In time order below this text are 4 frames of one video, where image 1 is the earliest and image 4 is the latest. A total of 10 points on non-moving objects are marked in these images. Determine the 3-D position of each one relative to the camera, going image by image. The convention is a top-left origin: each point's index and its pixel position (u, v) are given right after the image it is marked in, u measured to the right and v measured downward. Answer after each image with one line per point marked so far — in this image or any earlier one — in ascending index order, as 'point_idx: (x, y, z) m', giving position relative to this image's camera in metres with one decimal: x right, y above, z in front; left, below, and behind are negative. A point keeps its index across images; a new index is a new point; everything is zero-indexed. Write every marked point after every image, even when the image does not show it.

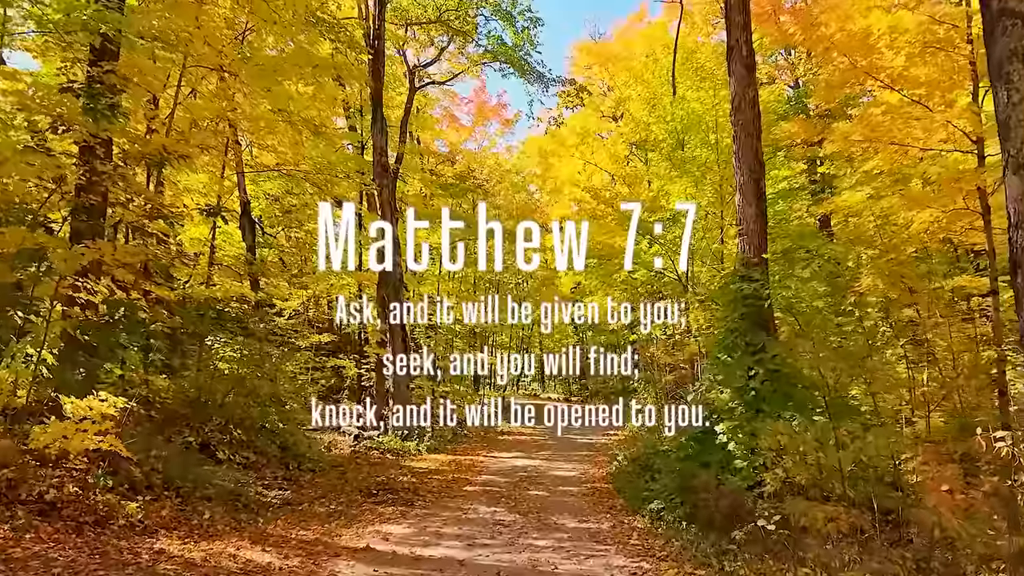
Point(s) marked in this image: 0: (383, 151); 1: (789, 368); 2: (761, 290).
0: (-3.1, +3.3, +14.6) m
1: (+3.0, -0.9, +6.6) m
2: (+3.0, 0.0, +7.1) m
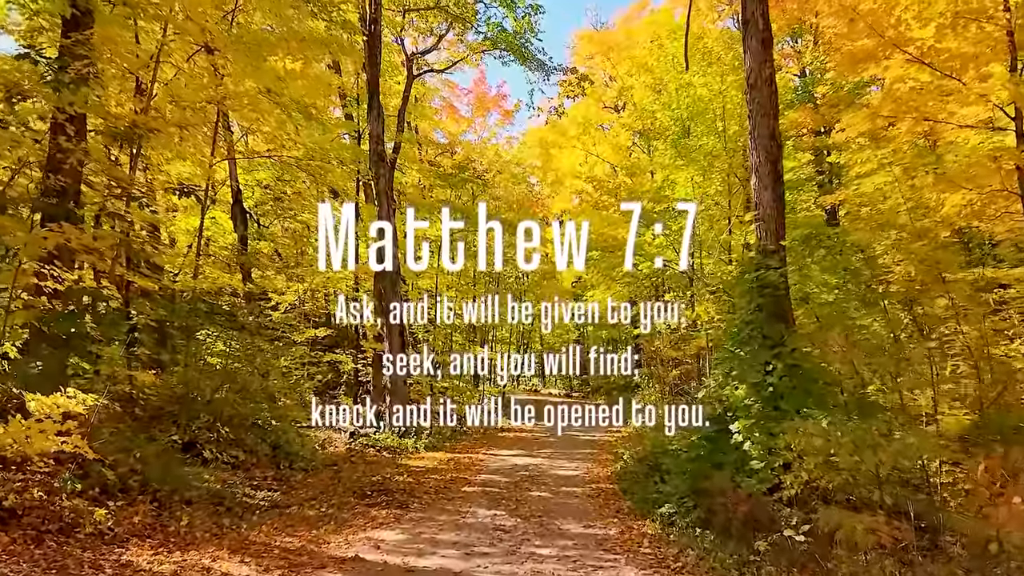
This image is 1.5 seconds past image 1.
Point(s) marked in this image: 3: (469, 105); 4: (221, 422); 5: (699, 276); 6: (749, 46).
0: (-3.1, +3.5, +14.2) m
1: (+3.0, -0.8, +6.2) m
2: (+3.0, +0.1, +6.7) m
3: (-1.4, +6.0, +19.9) m
4: (-4.6, -2.1, +9.6) m
5: (+3.6, +0.2, +11.9) m
6: (+2.9, +2.9, +7.3) m
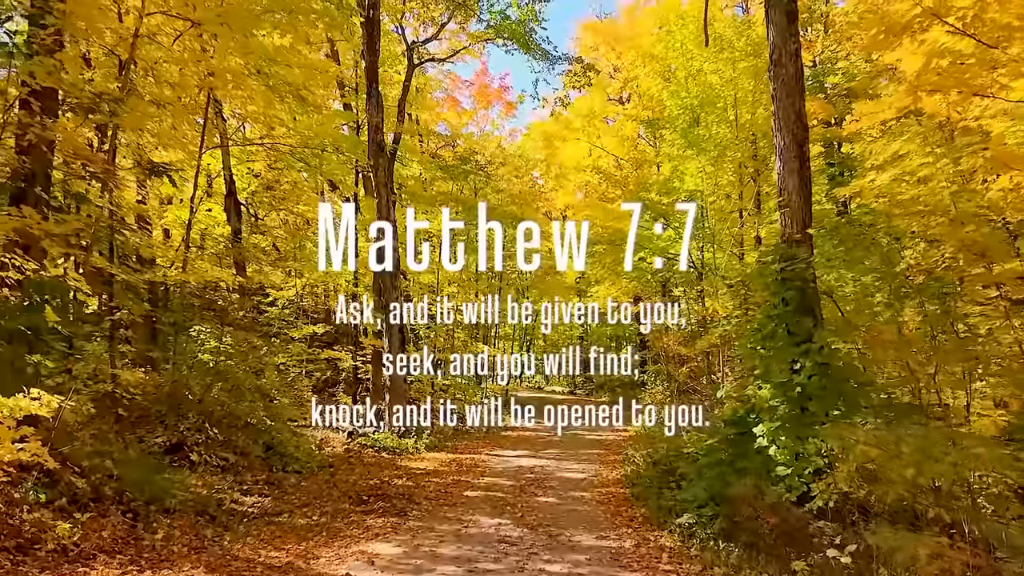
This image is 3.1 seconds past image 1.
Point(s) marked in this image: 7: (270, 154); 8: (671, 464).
0: (-3.0, +3.6, +13.7) m
1: (+3.1, -0.7, +5.7) m
2: (+3.0, +0.2, +6.2) m
3: (-1.3, +6.1, +19.4) m
4: (-4.5, -2.0, +9.1) m
5: (+3.7, +0.3, +11.4) m
6: (+2.9, +3.0, +6.8) m
7: (-4.5, +2.5, +11.3) m
8: (+2.2, -2.4, +8.3) m
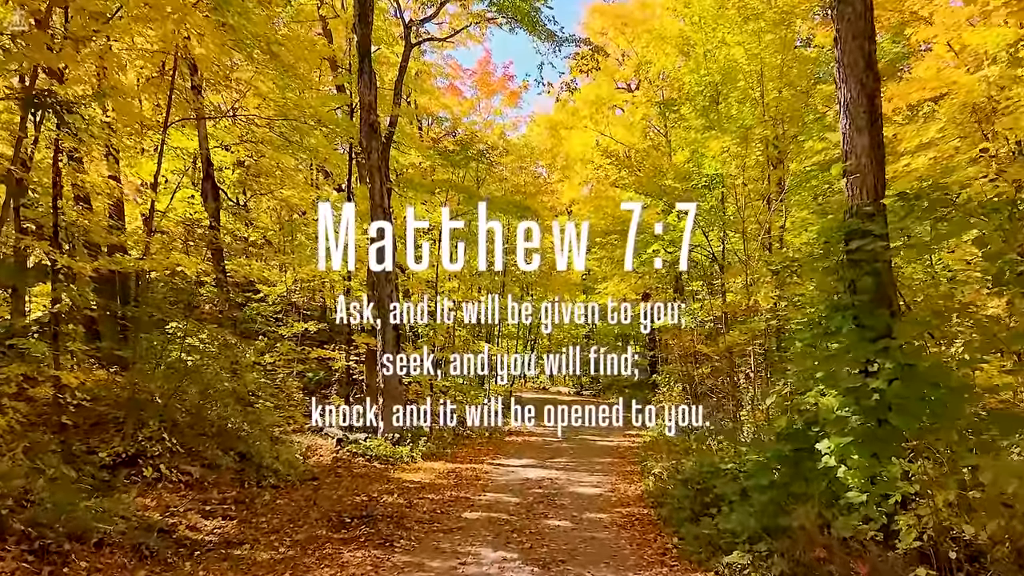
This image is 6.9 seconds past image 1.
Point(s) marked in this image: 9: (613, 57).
0: (-2.9, +3.7, +12.5) m
1: (+3.1, -0.6, +4.5) m
2: (+3.1, +0.3, +5.1) m
3: (-1.2, +6.3, +18.3) m
4: (-4.5, -1.9, +8.0) m
5: (+3.8, +0.5, +10.3) m
6: (+3.0, +3.2, +5.7) m
7: (-4.4, +2.7, +10.2) m
8: (+2.2, -2.3, +7.1) m
9: (+2.8, +6.4, +16.2) m
